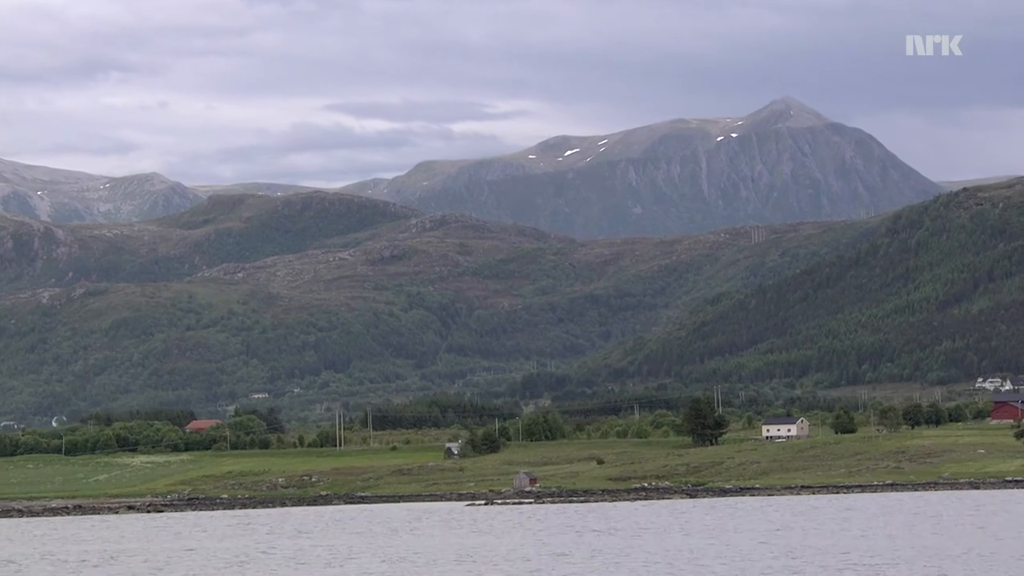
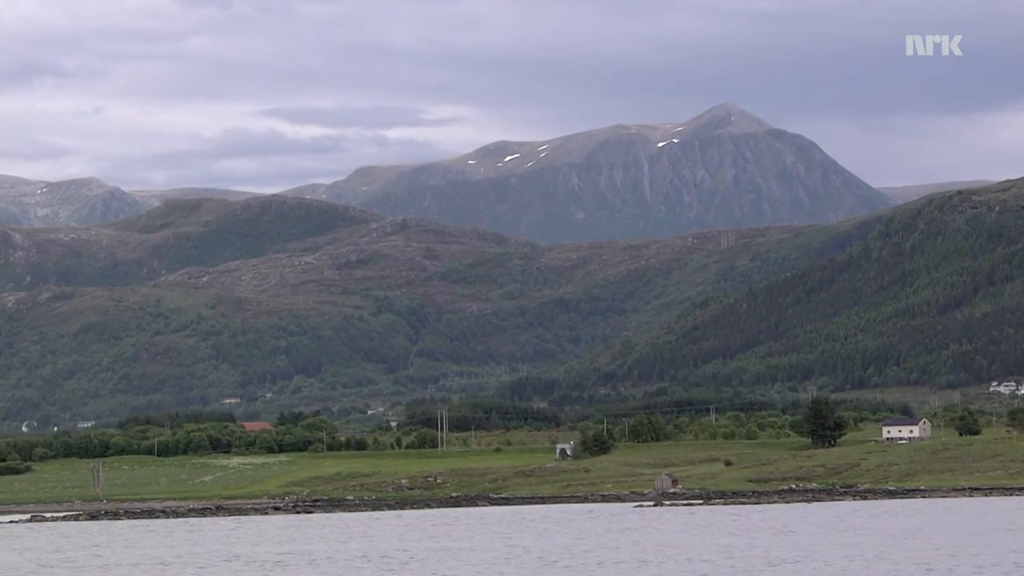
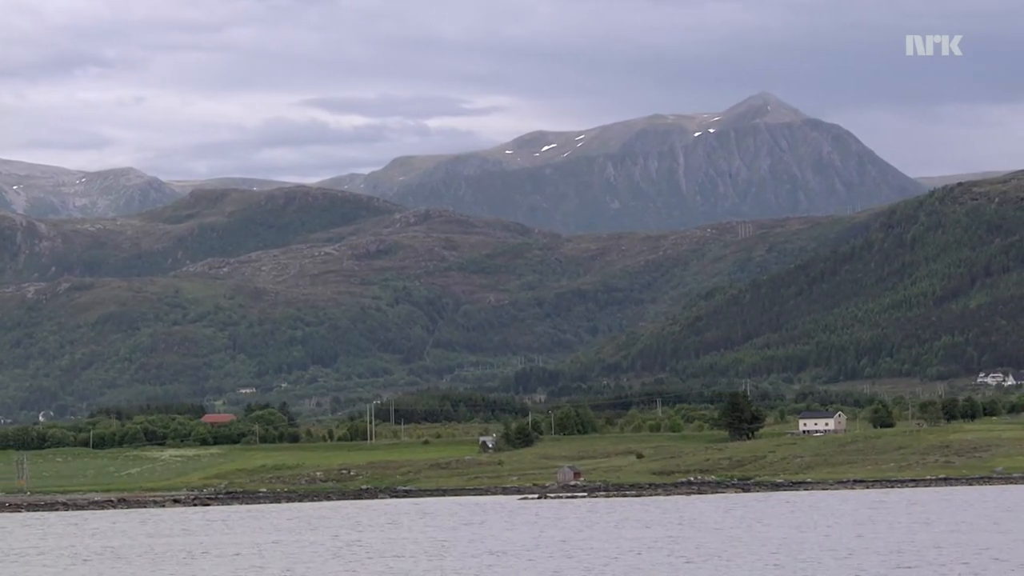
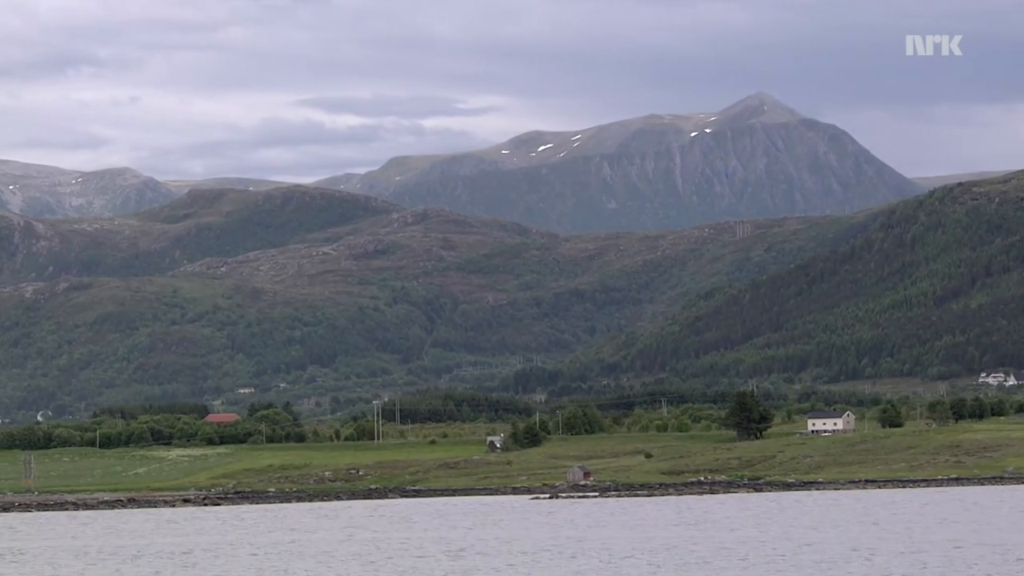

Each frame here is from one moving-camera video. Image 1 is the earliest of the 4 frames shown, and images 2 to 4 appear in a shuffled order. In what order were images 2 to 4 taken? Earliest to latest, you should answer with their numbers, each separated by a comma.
3, 4, 2
